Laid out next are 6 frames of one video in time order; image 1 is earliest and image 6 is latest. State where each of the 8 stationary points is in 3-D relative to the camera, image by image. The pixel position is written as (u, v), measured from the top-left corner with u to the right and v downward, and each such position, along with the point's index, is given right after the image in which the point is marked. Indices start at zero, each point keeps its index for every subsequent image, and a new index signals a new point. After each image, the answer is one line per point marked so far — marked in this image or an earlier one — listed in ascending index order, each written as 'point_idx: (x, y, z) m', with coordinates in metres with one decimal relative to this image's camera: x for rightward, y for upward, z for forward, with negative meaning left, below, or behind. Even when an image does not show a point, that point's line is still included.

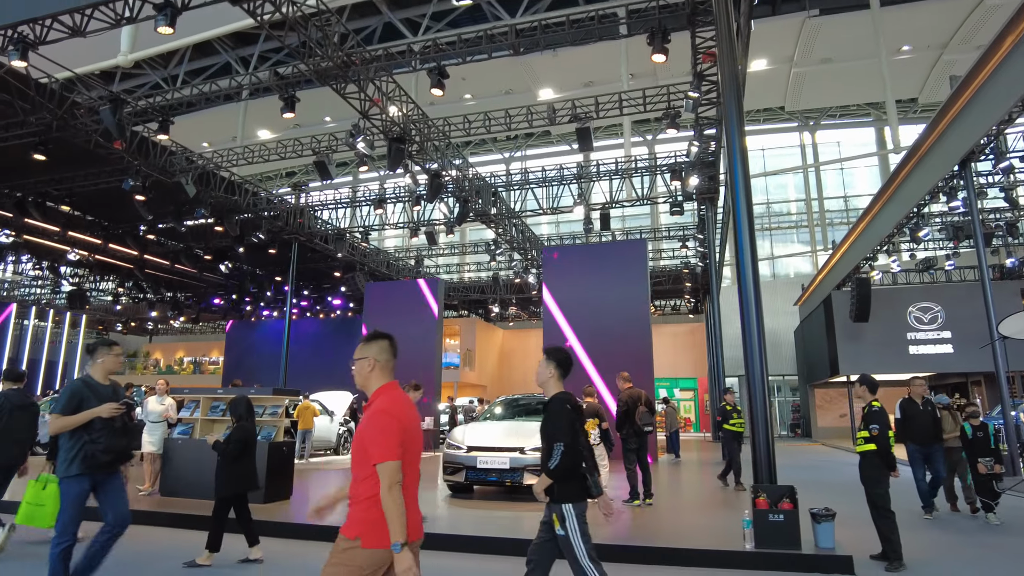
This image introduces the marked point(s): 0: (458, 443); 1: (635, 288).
0: (-0.6, -1.8, +7.4) m
1: (+2.5, 0.0, +13.2) m
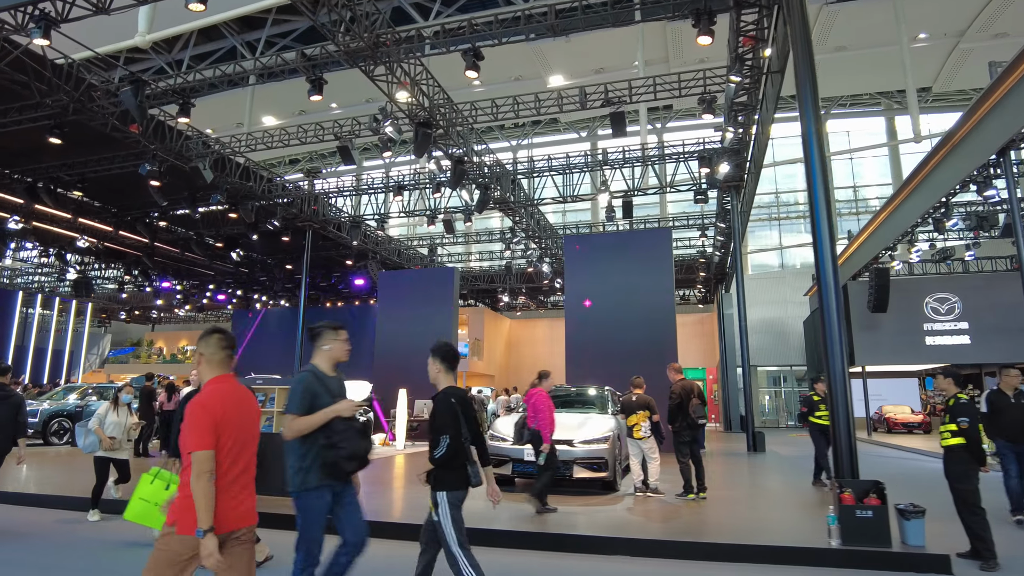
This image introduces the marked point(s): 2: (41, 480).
0: (-0.1, -1.6, +7.2) m
1: (+3.0, +0.2, +13.0) m
2: (-6.1, -2.5, +8.4) m
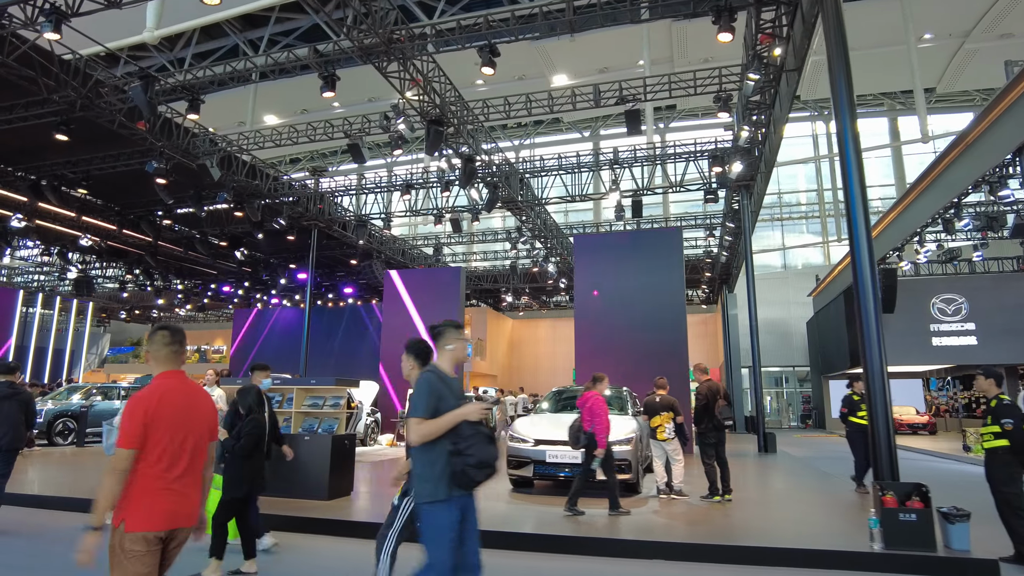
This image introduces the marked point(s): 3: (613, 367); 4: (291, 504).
0: (+0.1, -1.6, +7.1) m
1: (+3.2, +0.2, +12.9) m
2: (-5.9, -2.5, +8.3) m
3: (+2.0, -1.6, +12.8) m
4: (-2.1, -2.0, +6.1) m
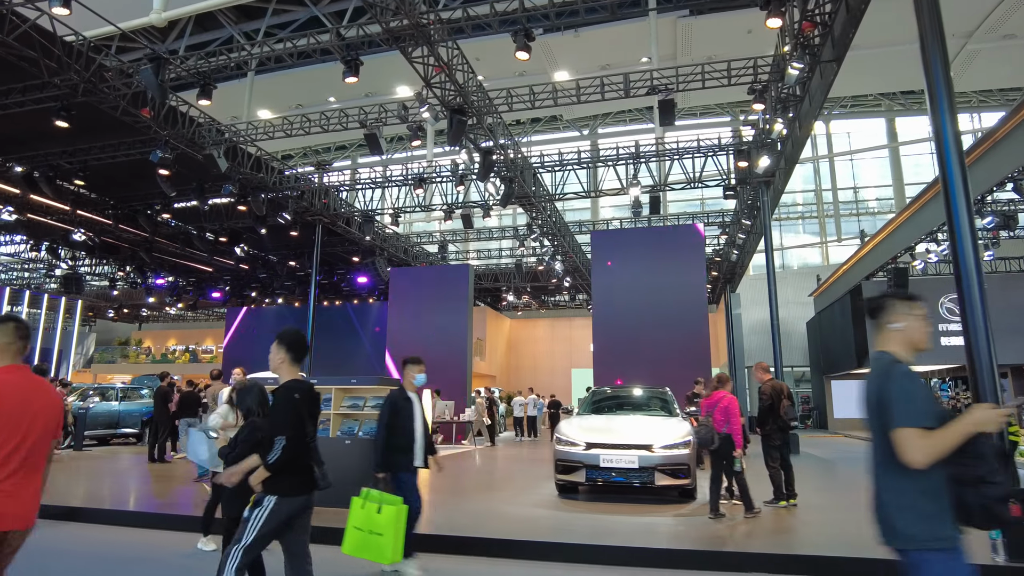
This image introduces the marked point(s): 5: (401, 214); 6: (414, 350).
0: (+0.6, -1.6, +6.7) m
1: (+3.5, +0.3, +12.6) m
2: (-5.4, -2.4, +7.7) m
3: (+2.4, -1.5, +12.5) m
4: (-1.6, -2.0, +5.7) m
5: (-2.8, +1.8, +15.9) m
6: (-2.5, -1.5, +16.2) m
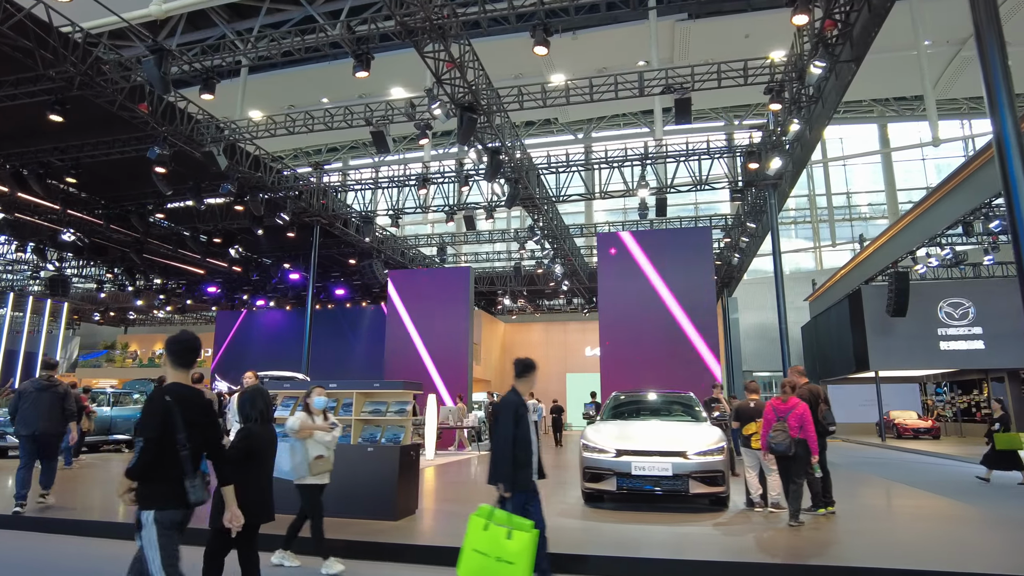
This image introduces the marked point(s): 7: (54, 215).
0: (+0.9, -1.6, +6.4) m
1: (+3.6, +0.2, +12.4) m
2: (-5.2, -2.4, +7.3) m
3: (+2.5, -1.6, +12.3) m
4: (-1.3, -2.0, +5.4) m
5: (-2.7, +1.8, +15.6) m
6: (-2.4, -1.6, +15.9) m
7: (-10.8, +1.7, +15.3) m
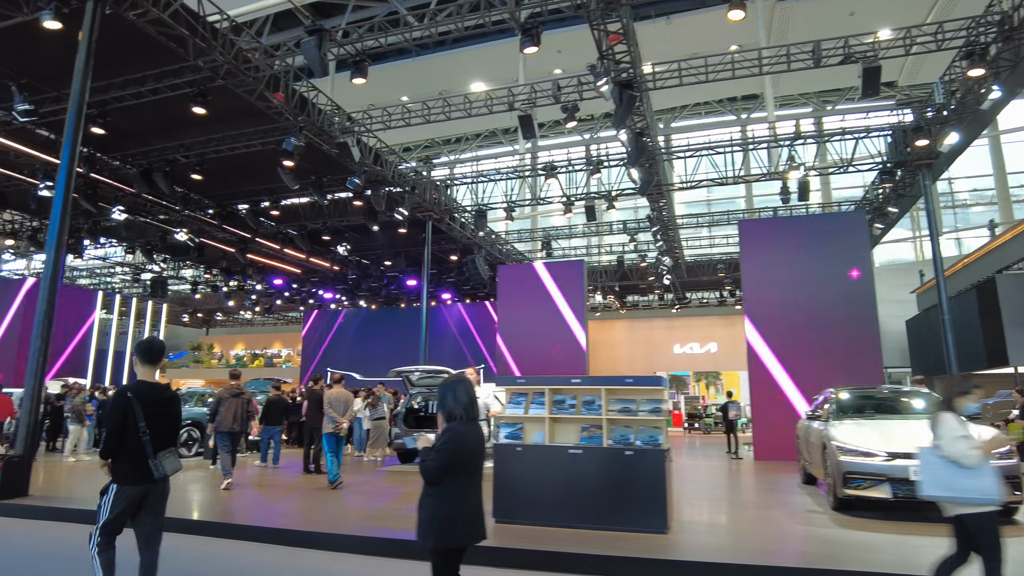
0: (+3.1, -1.4, +5.7) m
1: (+6.2, +0.4, +11.5) m
2: (-3.0, -2.3, +7.0) m
3: (+5.1, -1.4, +11.4) m
4: (+0.8, -1.8, +4.8) m
5: (0.0, +1.9, +15.1) m
6: (+0.4, -1.5, +15.4) m
7: (-8.1, +1.7, +15.3) m
